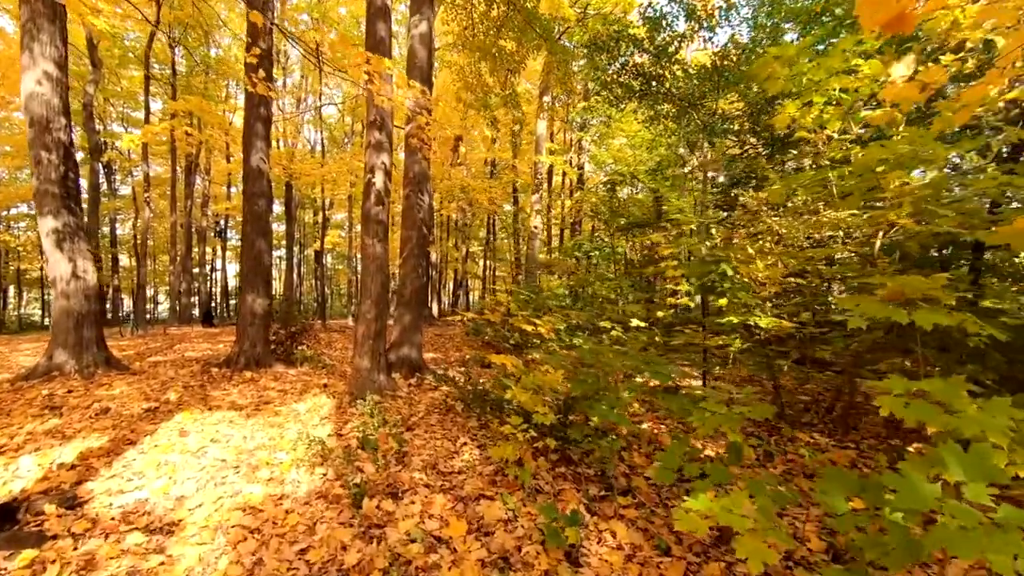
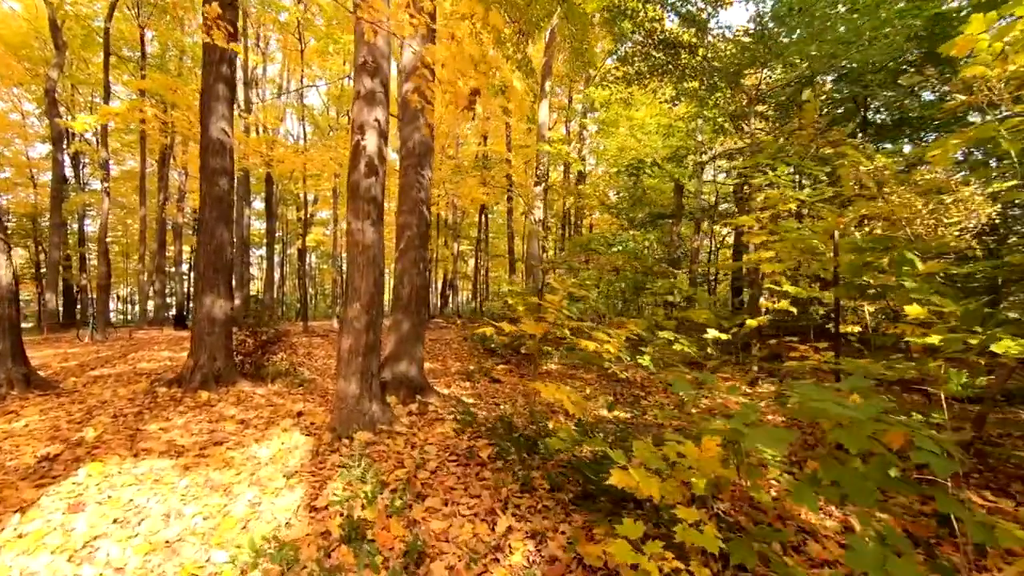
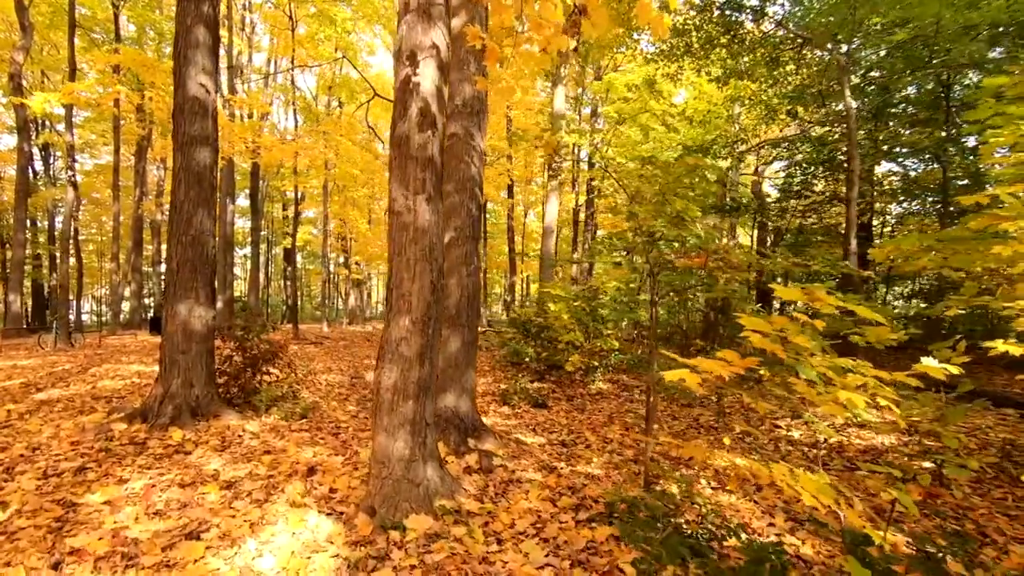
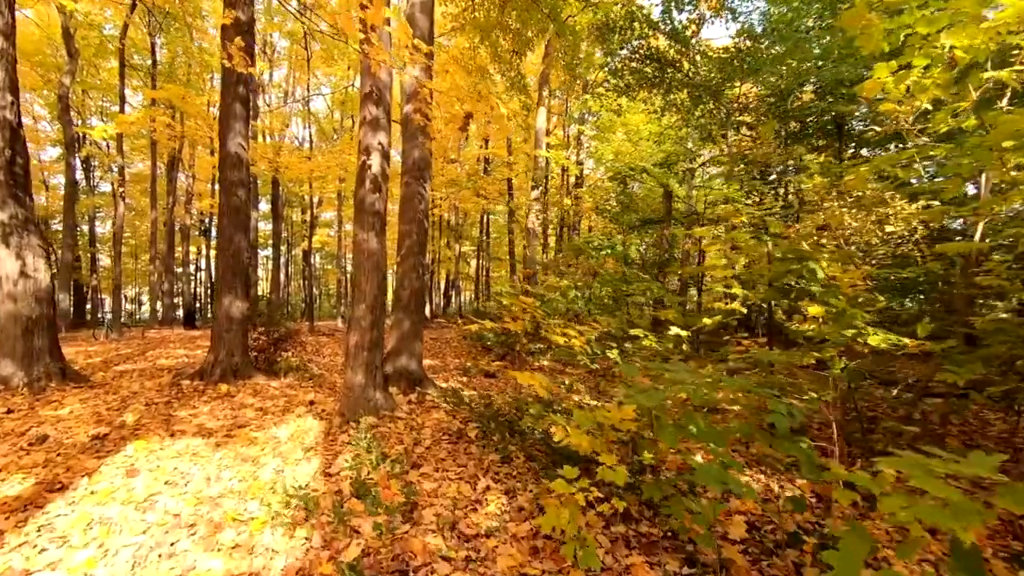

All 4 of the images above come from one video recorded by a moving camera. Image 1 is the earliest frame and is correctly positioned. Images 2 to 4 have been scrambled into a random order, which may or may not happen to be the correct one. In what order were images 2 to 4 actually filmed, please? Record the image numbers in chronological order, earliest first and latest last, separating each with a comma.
4, 2, 3
